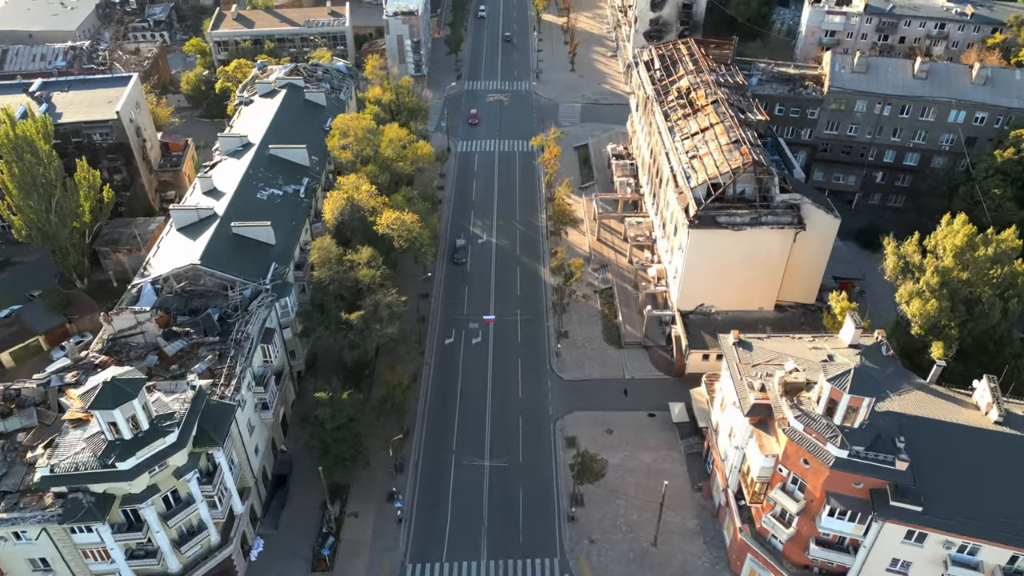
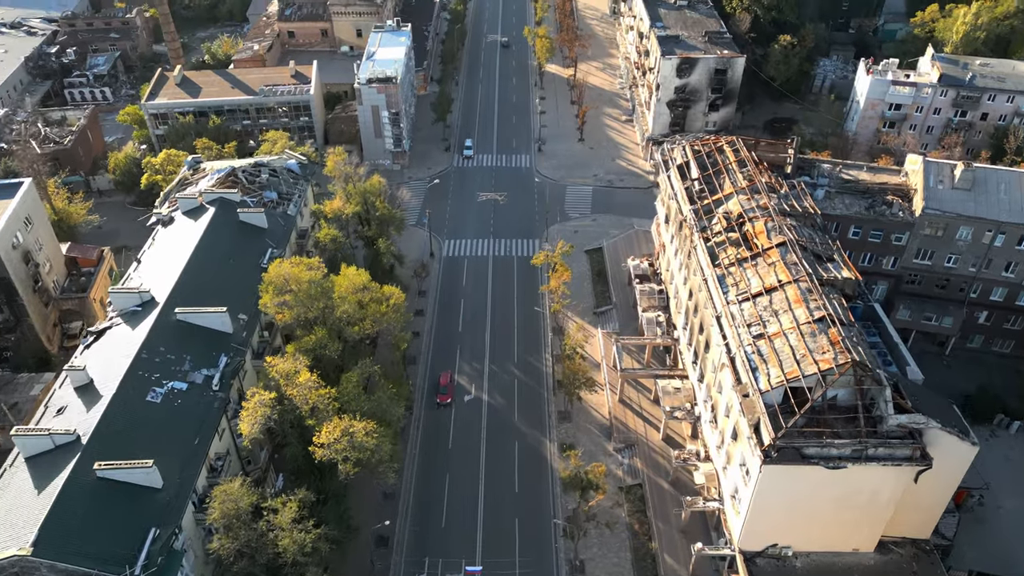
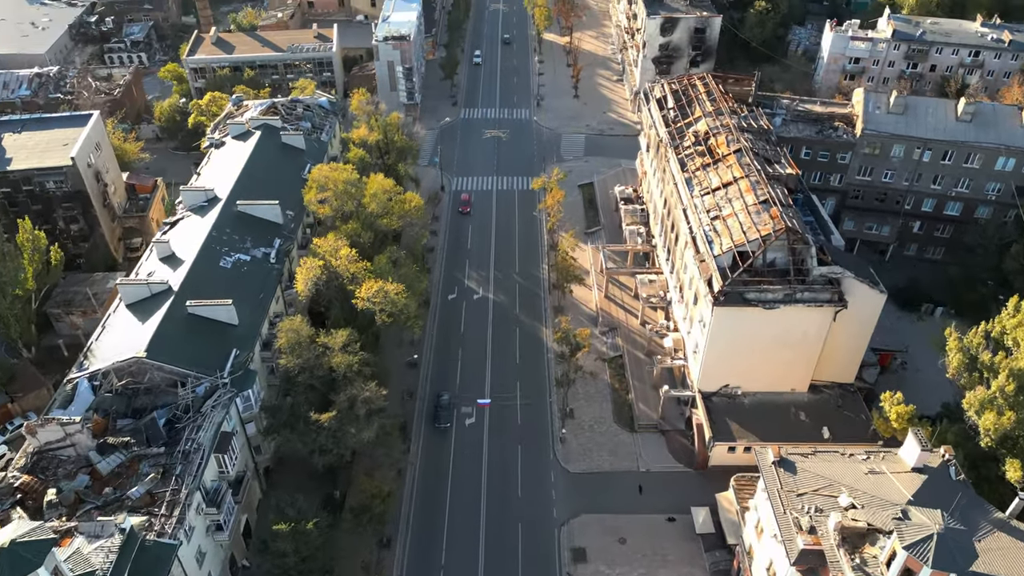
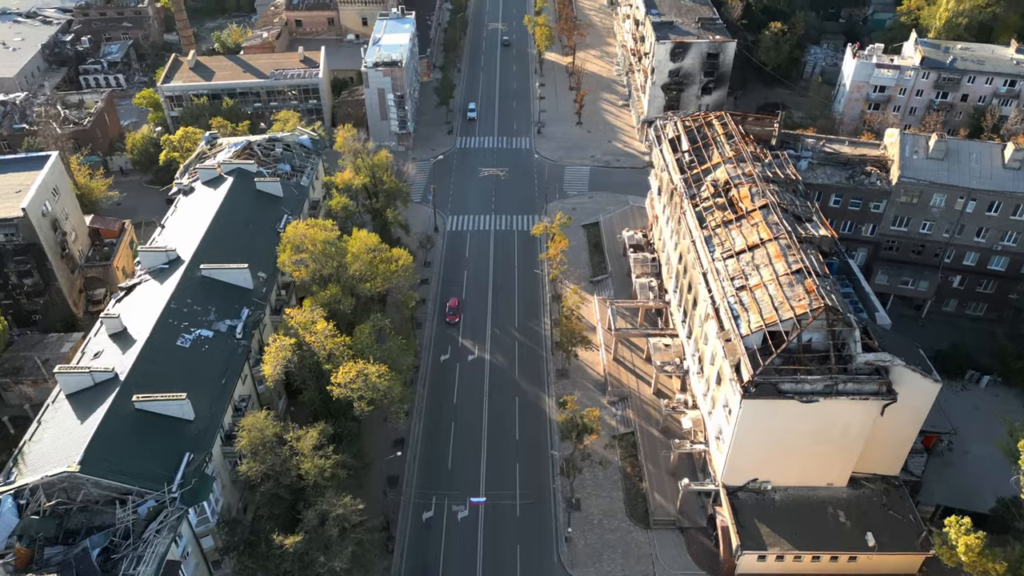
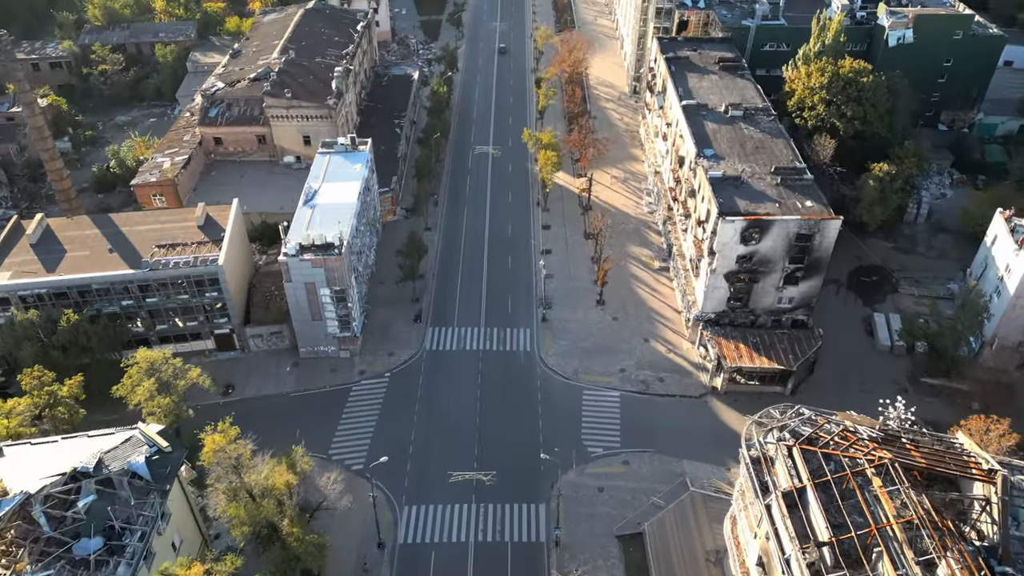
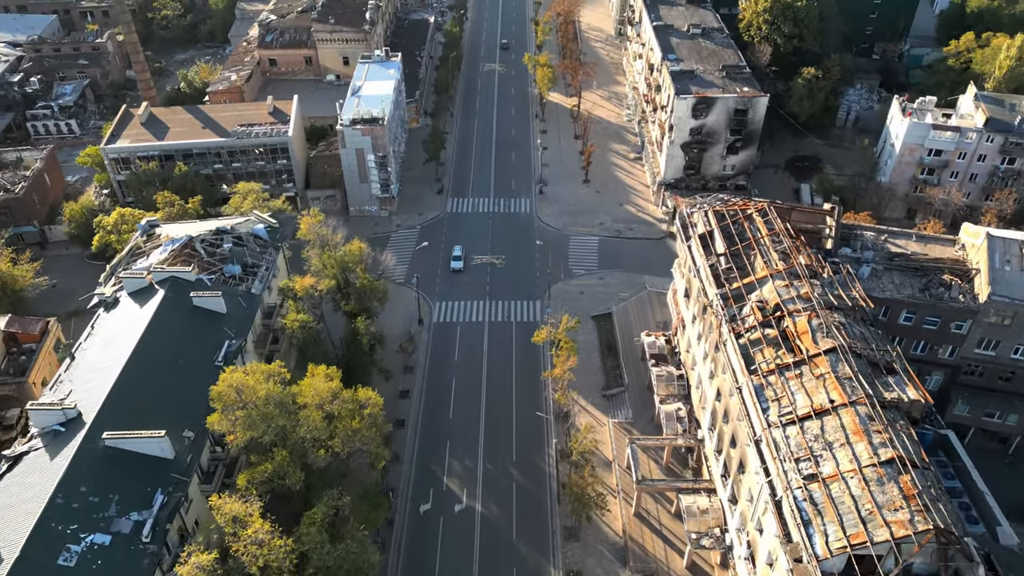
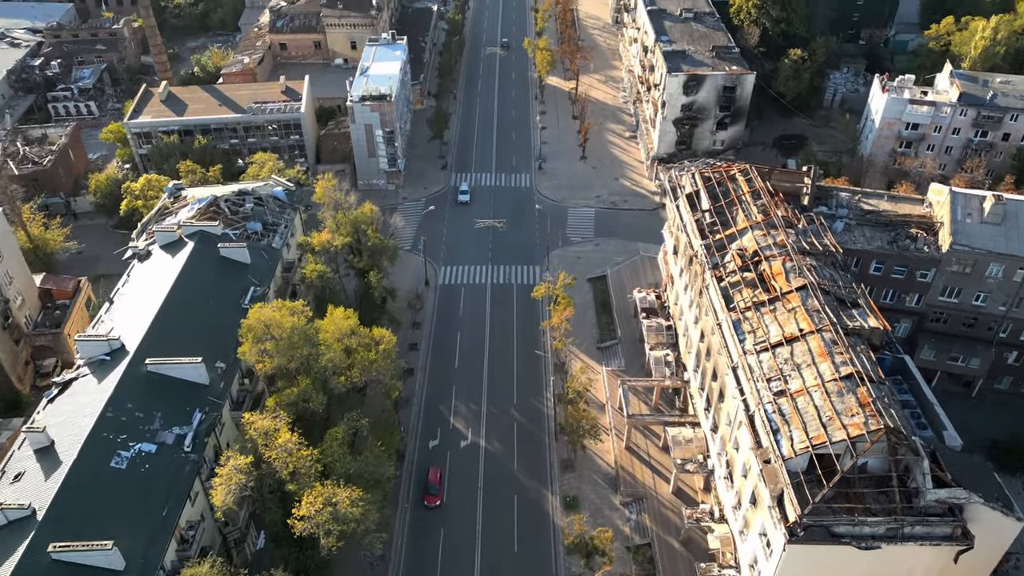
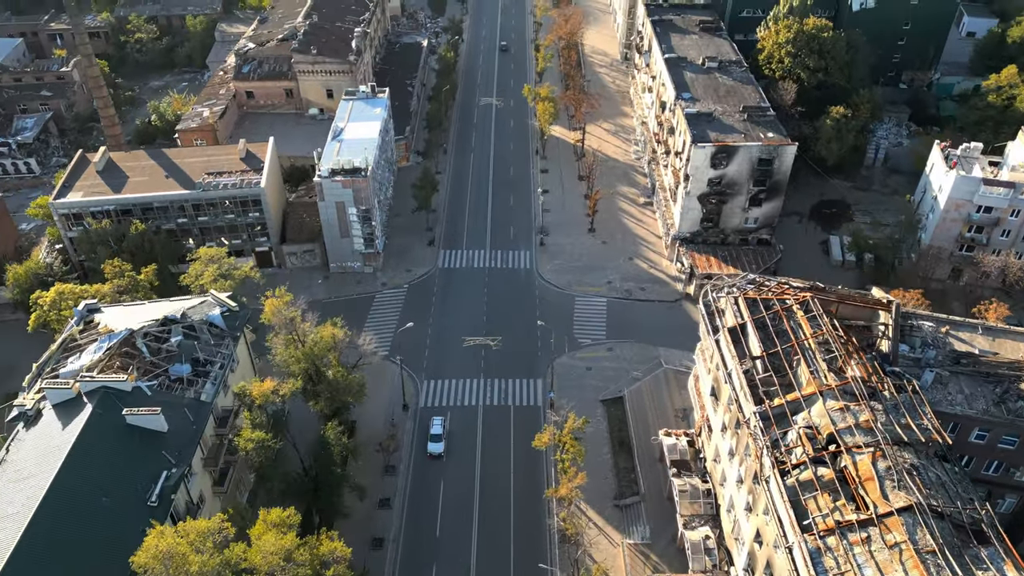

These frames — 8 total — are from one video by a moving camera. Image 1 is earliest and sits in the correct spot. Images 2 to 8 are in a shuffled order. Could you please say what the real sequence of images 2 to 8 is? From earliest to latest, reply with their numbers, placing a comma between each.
3, 4, 2, 7, 6, 8, 5
